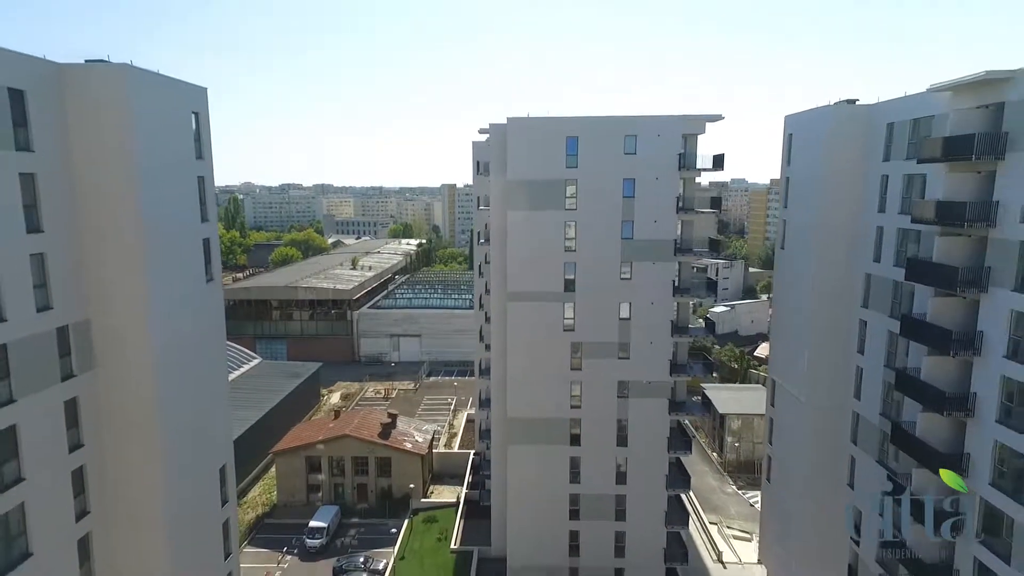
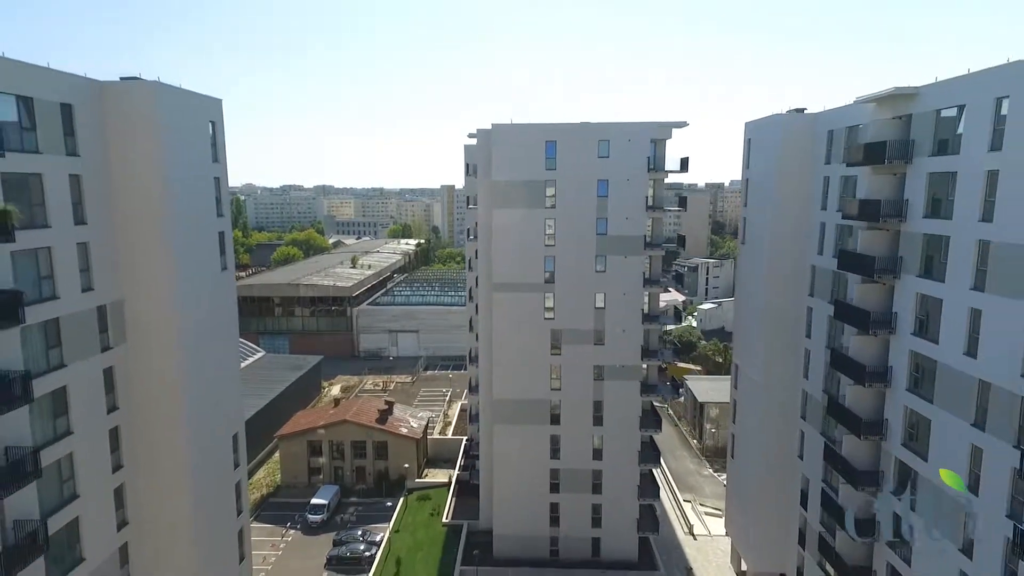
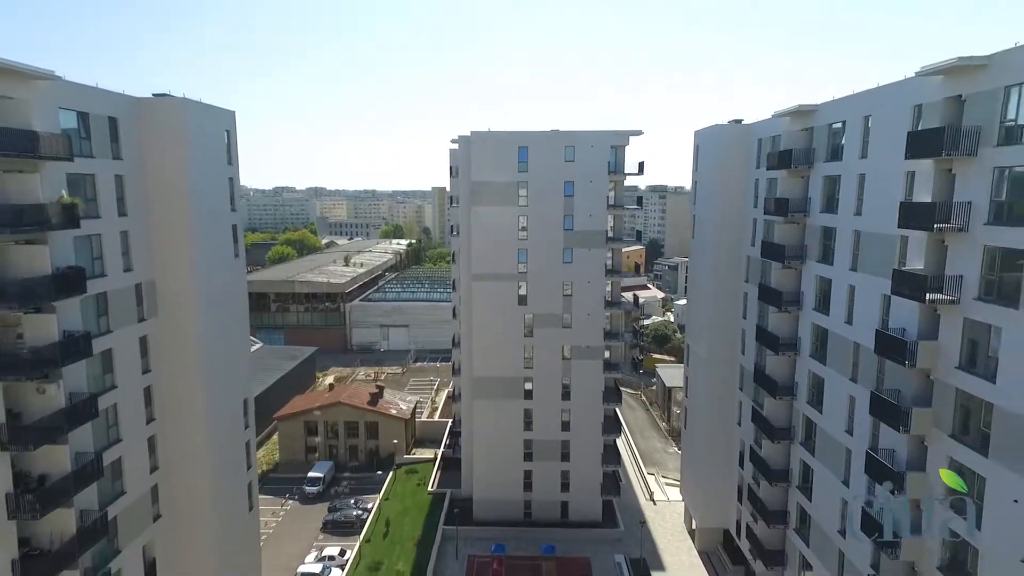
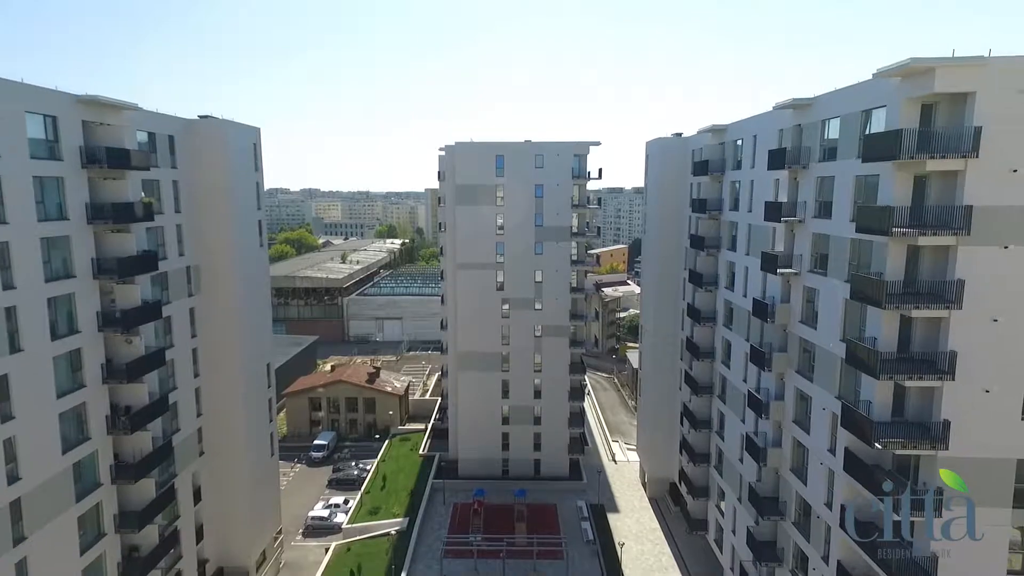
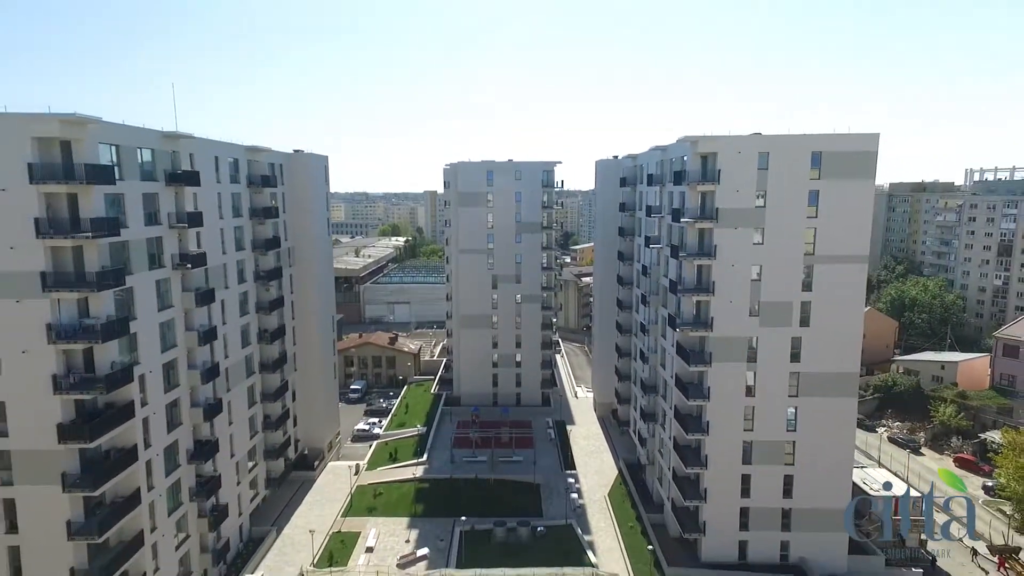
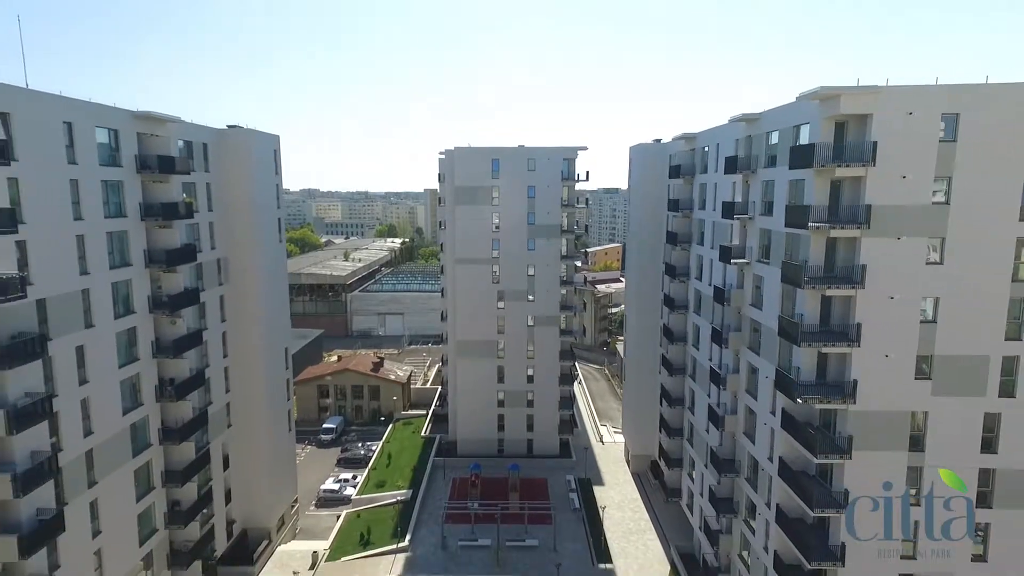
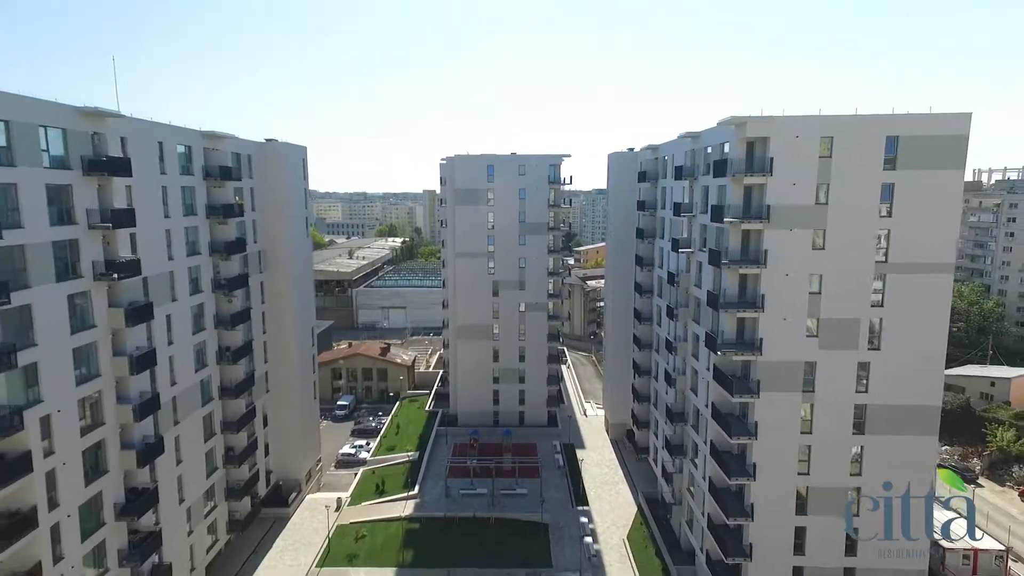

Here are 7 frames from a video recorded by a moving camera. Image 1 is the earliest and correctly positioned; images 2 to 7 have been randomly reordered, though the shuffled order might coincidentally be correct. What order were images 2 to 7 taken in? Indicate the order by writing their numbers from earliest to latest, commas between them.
2, 3, 4, 6, 7, 5
